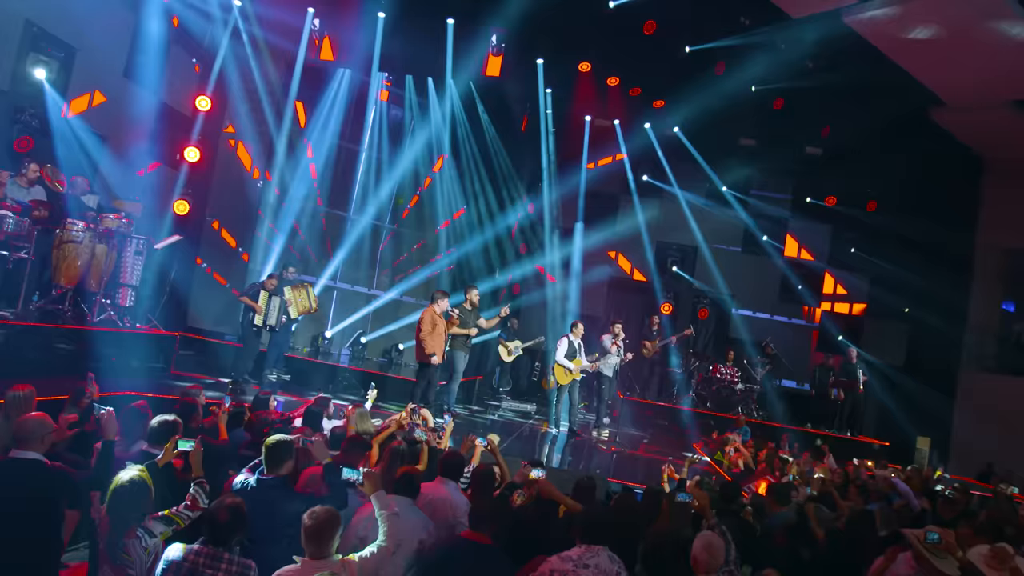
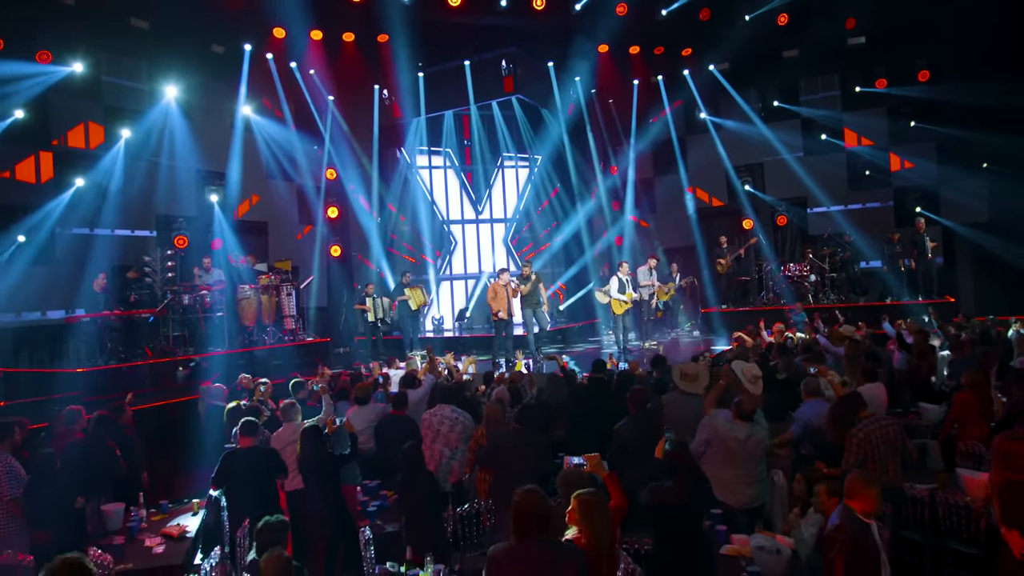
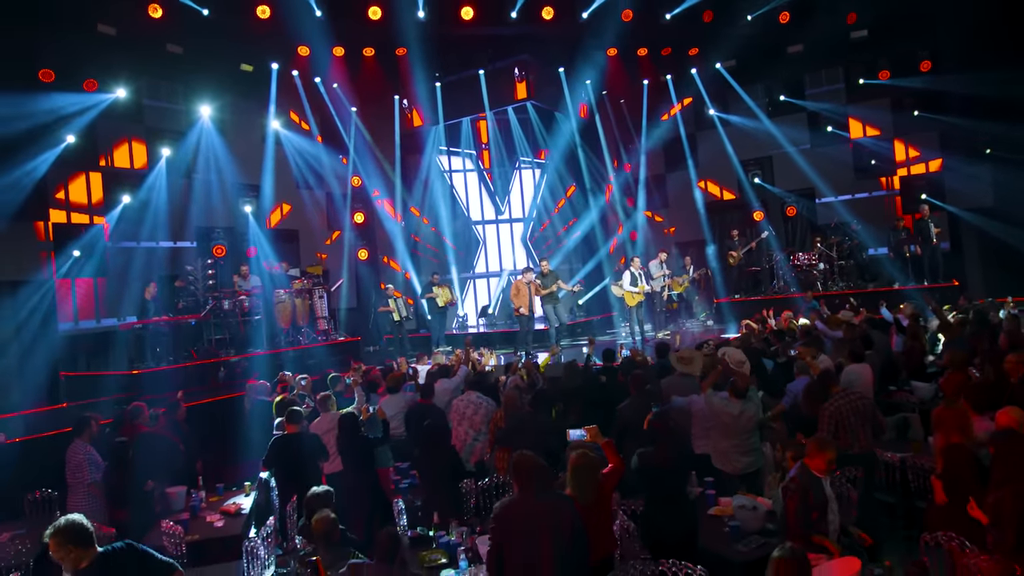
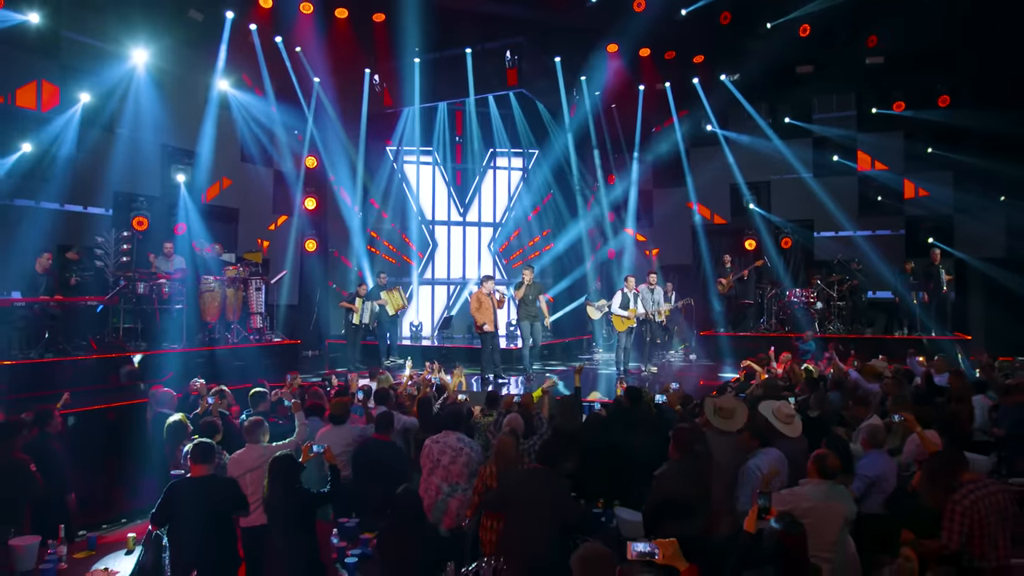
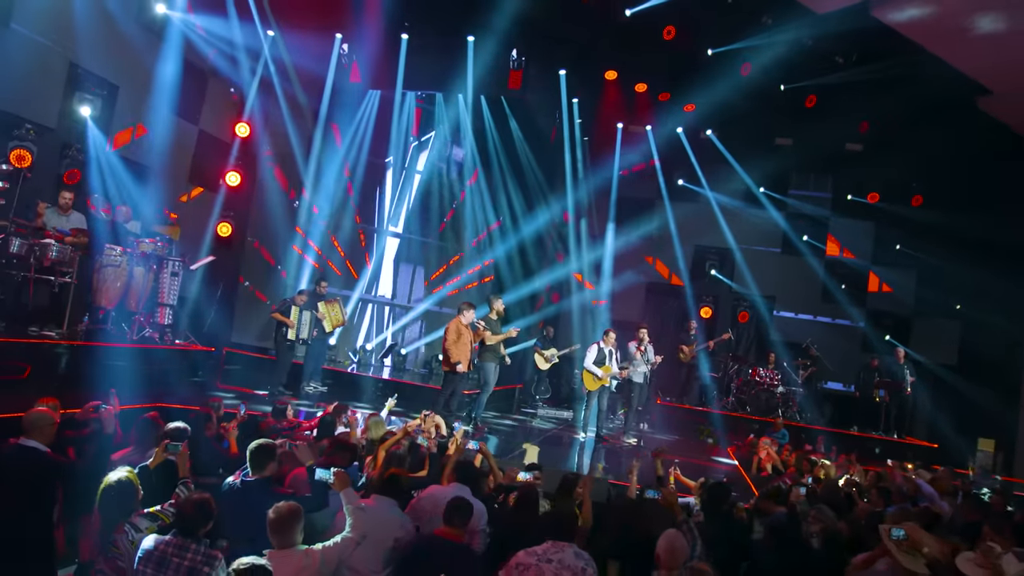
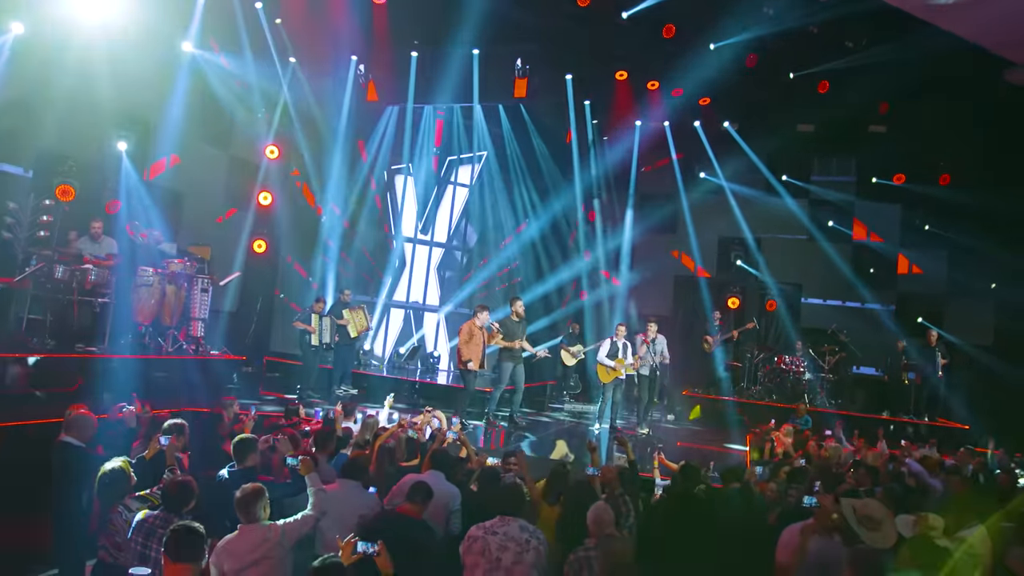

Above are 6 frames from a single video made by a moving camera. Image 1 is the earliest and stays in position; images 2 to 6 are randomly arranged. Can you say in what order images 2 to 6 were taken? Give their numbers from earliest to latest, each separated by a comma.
5, 6, 4, 2, 3
